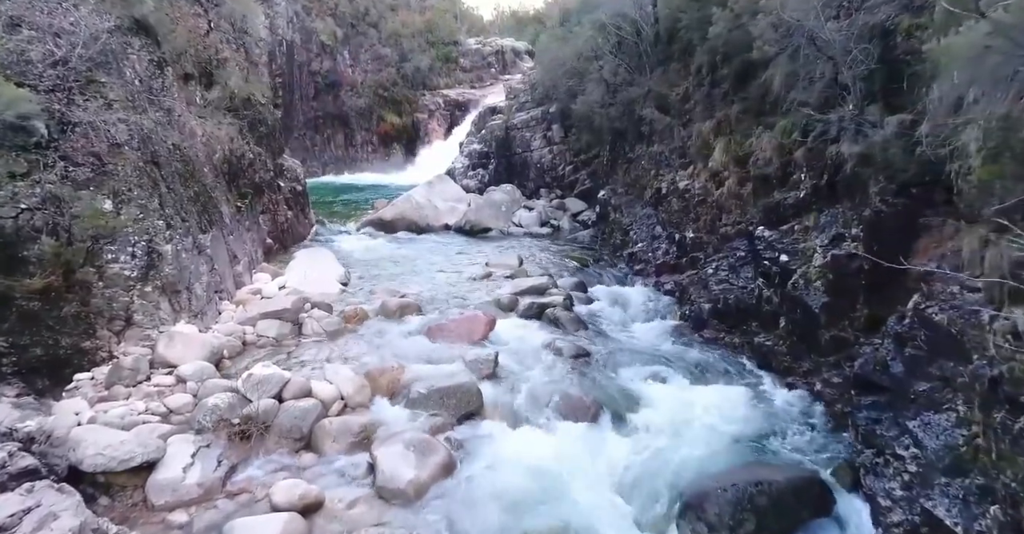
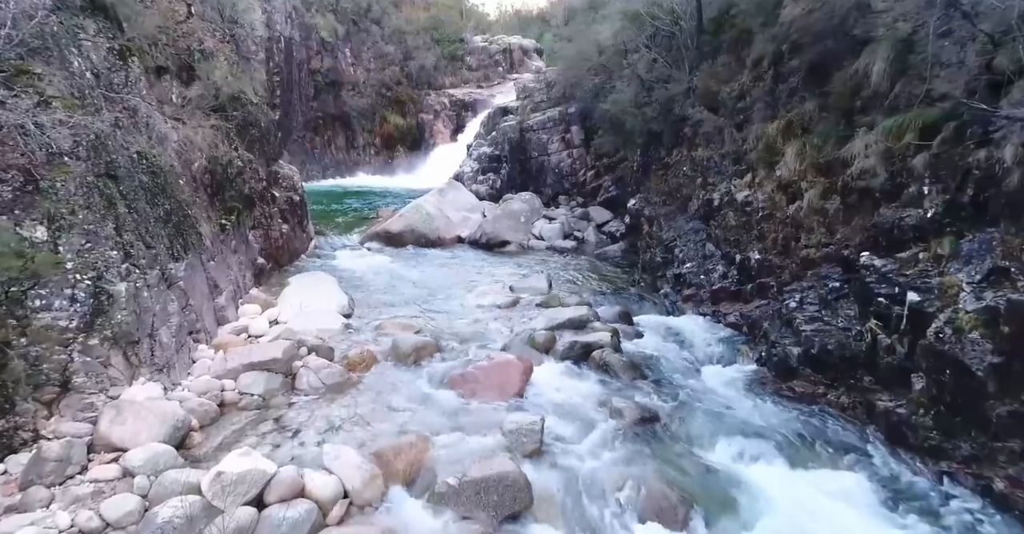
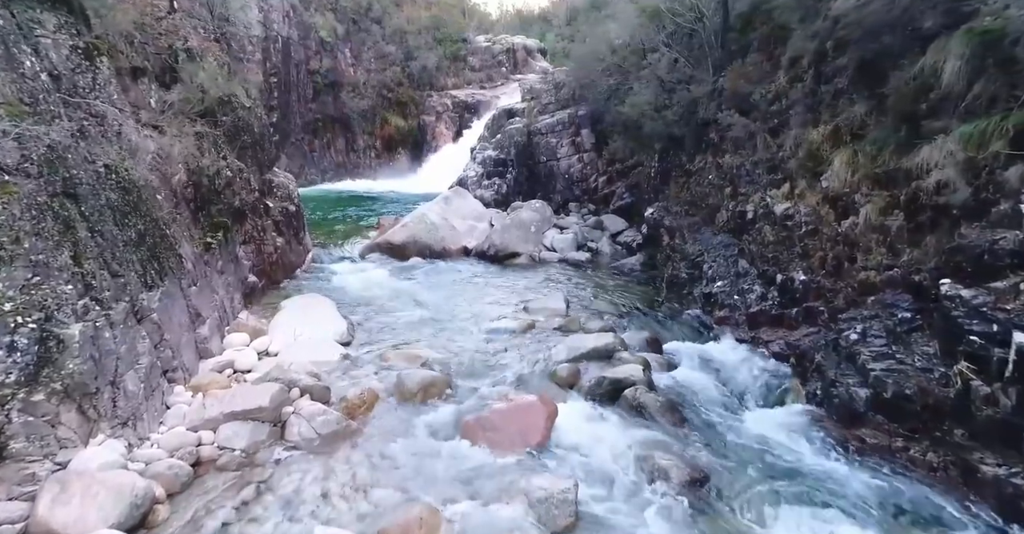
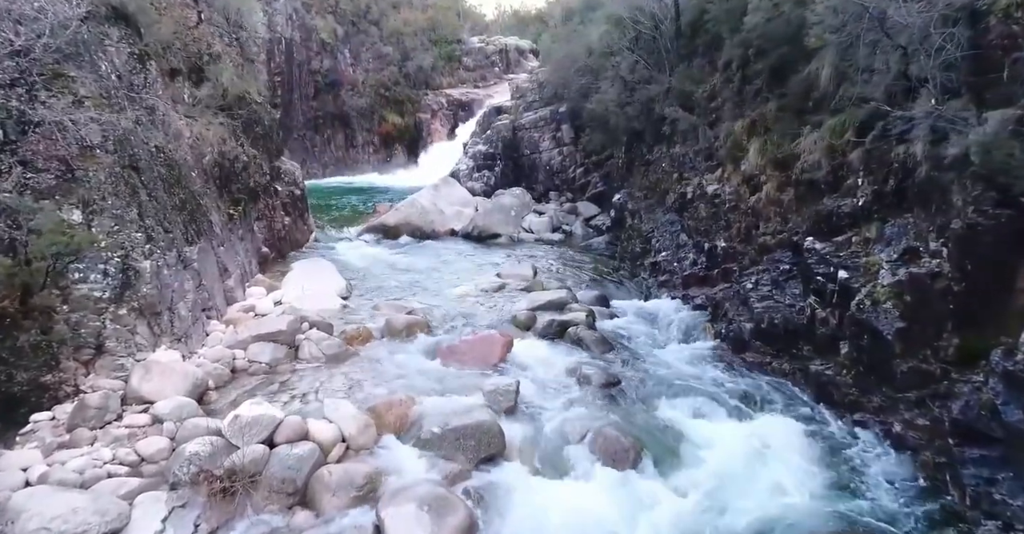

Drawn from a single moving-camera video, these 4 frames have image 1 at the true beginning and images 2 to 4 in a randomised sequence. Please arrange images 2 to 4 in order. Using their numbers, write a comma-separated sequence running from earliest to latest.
4, 2, 3
